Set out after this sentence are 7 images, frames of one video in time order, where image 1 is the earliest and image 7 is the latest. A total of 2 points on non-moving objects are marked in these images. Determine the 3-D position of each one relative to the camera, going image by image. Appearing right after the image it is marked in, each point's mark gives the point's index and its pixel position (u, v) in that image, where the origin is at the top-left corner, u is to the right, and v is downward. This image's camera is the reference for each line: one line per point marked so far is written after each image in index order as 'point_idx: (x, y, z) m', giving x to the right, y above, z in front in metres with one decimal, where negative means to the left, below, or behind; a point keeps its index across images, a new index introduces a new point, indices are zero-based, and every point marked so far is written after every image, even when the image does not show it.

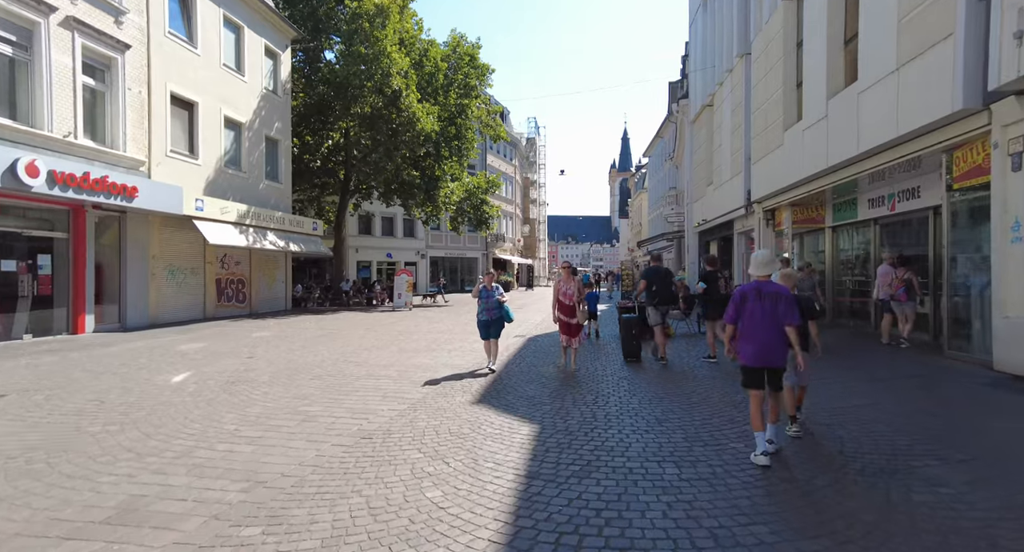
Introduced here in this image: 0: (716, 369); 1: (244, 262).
0: (+2.9, -1.3, +8.2) m
1: (-8.5, +0.4, +18.1) m
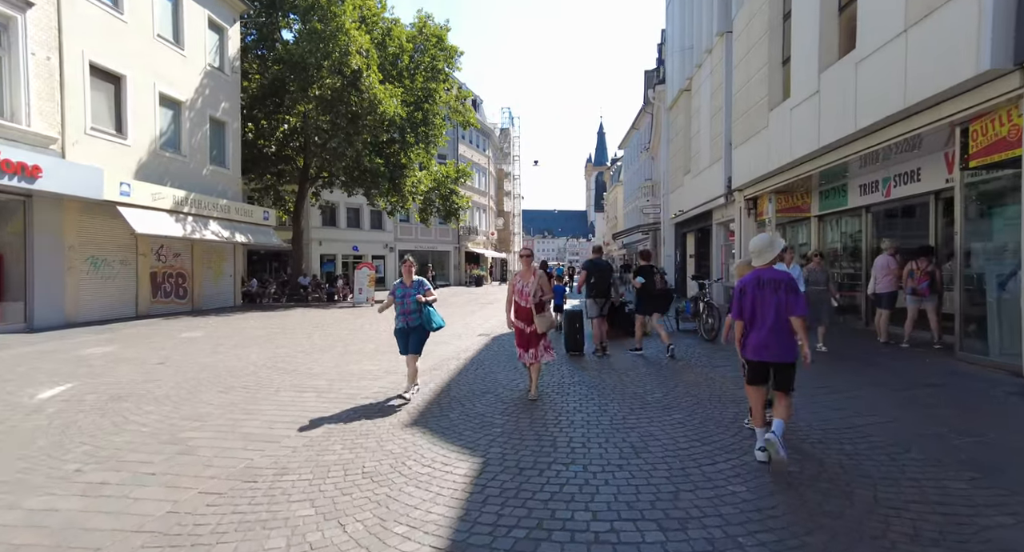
0: (+2.3, -1.2, +7.1) m
1: (-9.4, +0.6, +16.5) m
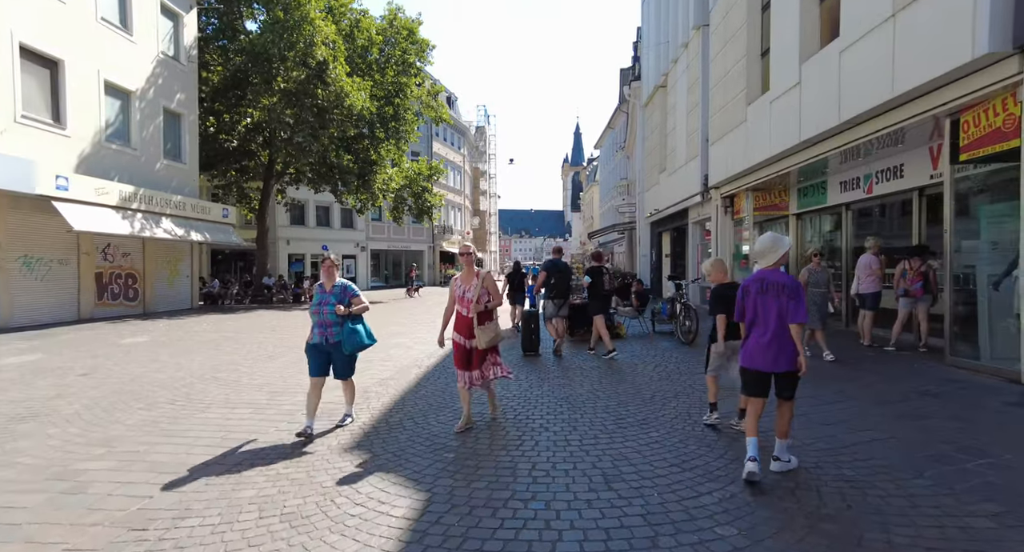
0: (+1.9, -1.2, +6.6) m
1: (-10.2, +0.6, +15.6) m
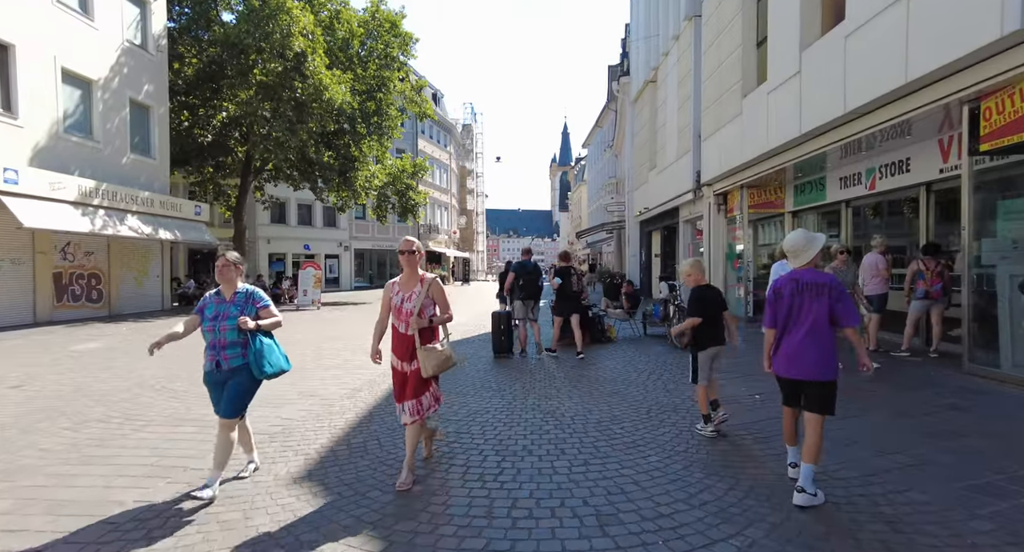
0: (+1.7, -1.2, +6.0) m
1: (-10.6, +0.6, +14.7) m
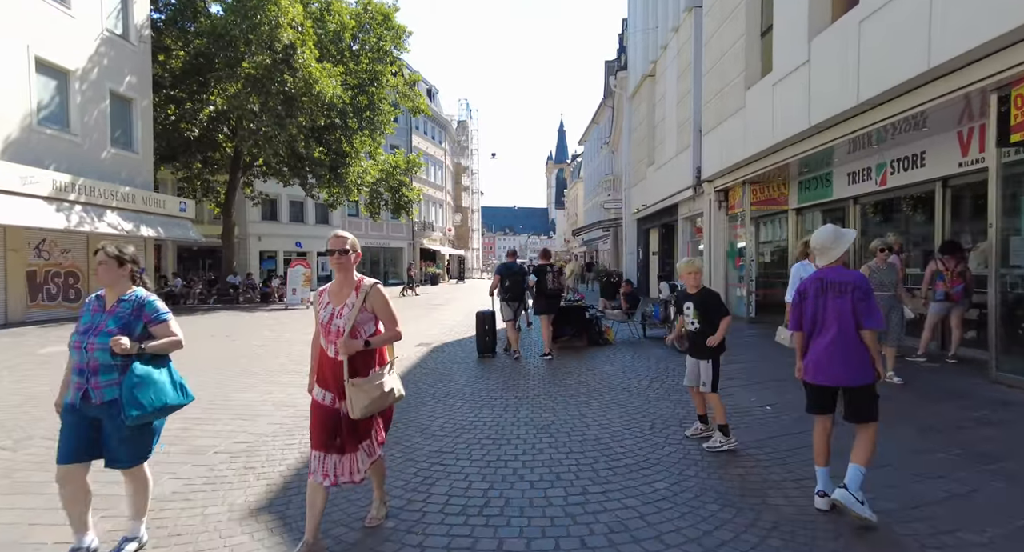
0: (+1.6, -1.2, +5.6) m
1: (-10.8, +0.6, +14.2) m
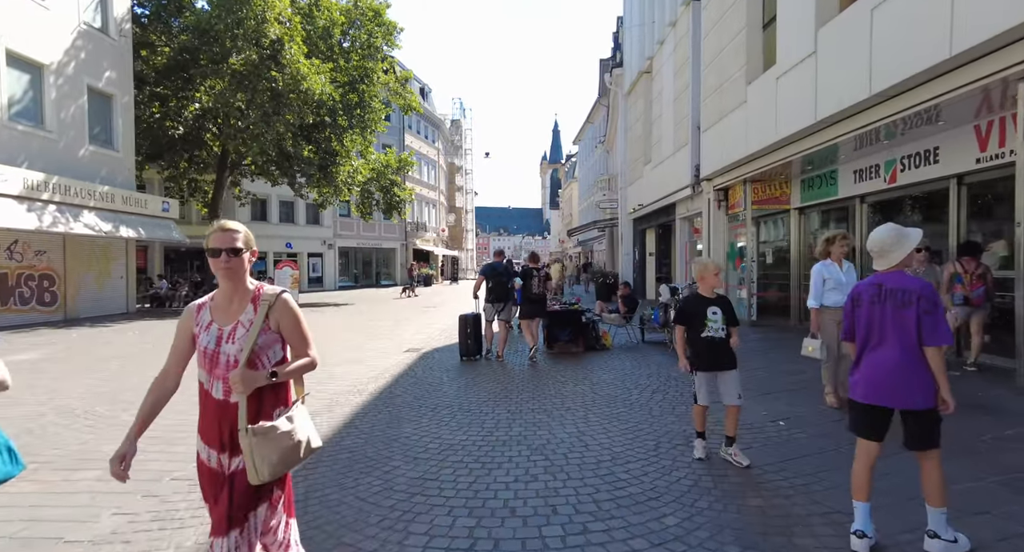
0: (+1.6, -1.3, +5.1) m
1: (-10.9, +0.6, +13.6) m
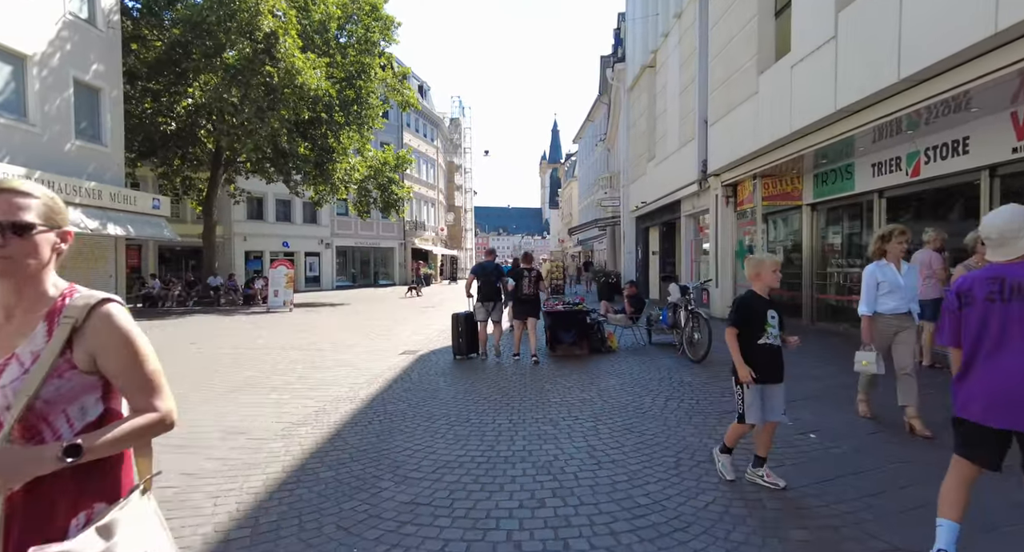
0: (+1.6, -1.3, +4.7) m
1: (-10.9, +0.6, +13.1) m
